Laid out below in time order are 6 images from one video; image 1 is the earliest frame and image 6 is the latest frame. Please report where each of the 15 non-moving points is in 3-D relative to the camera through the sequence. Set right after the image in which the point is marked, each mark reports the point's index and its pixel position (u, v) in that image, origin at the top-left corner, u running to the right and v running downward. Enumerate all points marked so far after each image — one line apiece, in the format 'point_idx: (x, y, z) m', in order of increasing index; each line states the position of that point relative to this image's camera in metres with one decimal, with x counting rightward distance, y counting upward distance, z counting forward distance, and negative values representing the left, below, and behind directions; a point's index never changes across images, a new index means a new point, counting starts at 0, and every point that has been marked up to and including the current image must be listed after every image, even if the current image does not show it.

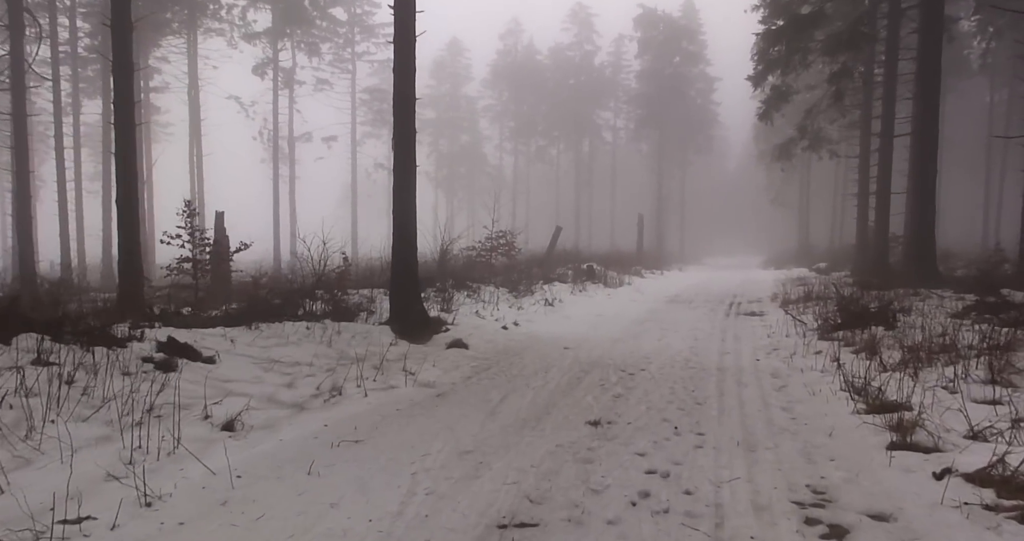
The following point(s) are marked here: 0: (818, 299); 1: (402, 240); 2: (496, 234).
0: (+5.5, -0.5, +14.2) m
1: (-1.5, +0.4, +10.2) m
2: (-0.4, +0.9, +19.8) m
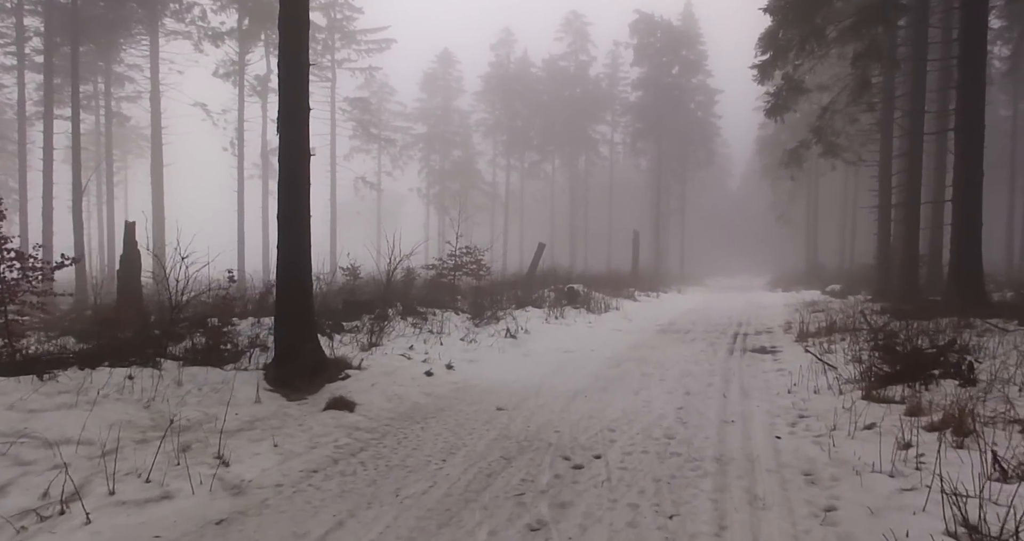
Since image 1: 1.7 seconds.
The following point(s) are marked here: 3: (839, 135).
0: (+4.8, -0.8, +11.5) m
1: (-2.2, +0.1, +7.6) m
2: (-1.1, +0.4, +17.1) m
3: (+7.3, +3.0, +17.7) m
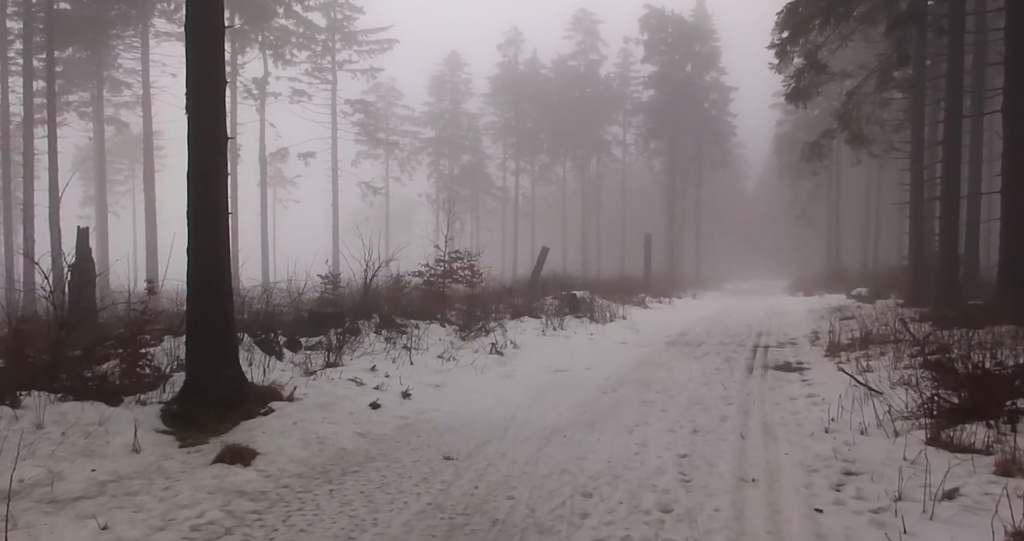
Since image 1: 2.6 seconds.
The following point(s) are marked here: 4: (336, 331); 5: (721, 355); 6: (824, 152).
0: (+4.6, -0.8, +9.9) m
1: (-2.4, +0.1, +6.1) m
2: (-1.2, +0.3, +15.7) m
3: (+7.2, +3.0, +16.1) m
4: (-2.4, -0.8, +10.6) m
5: (+2.7, -1.1, +10.1) m
6: (+7.1, +2.7, +17.9) m
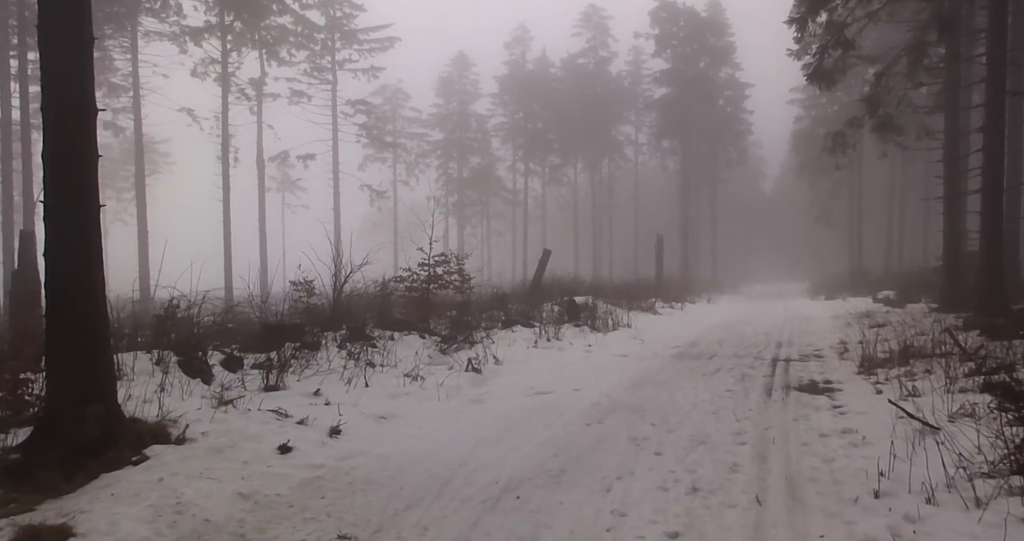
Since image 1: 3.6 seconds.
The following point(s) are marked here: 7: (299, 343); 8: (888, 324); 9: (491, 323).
0: (+4.4, -0.9, +8.4) m
1: (-2.8, 0.0, +4.8) m
2: (-1.3, +0.2, +14.3) m
3: (+7.1, +2.9, +14.6) m
4: (-2.6, -0.9, +9.3) m
5: (+2.5, -1.1, +8.7) m
6: (+7.0, +2.7, +16.4) m
7: (-2.6, -0.9, +9.4) m
8: (+5.8, -0.8, +12.3) m
9: (-0.4, -0.9, +13.7) m
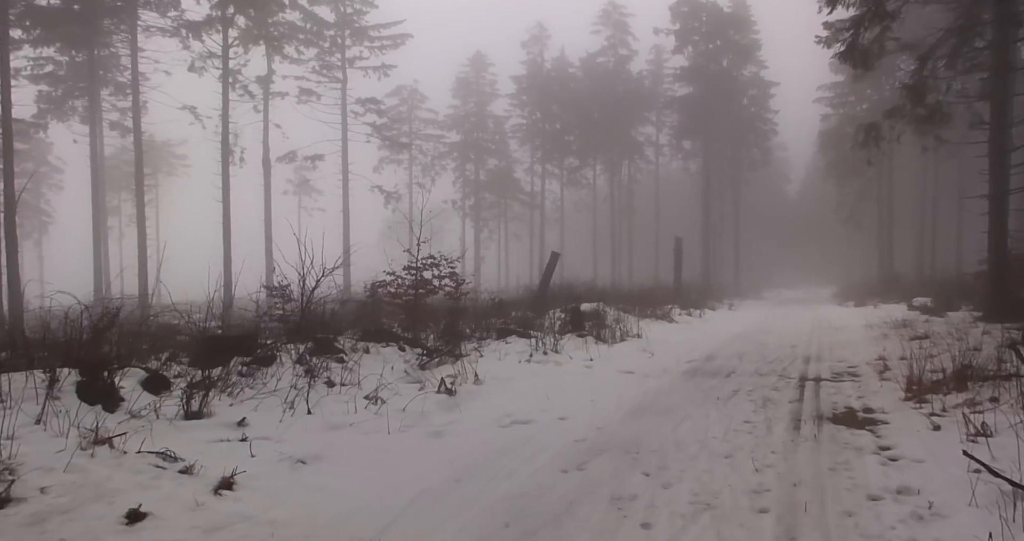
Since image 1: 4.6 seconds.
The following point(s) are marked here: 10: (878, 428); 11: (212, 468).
0: (+4.2, -0.9, +7.0) m
1: (-3.1, 0.0, +3.6) m
2: (-1.3, +0.2, +13.1) m
3: (+7.1, +2.9, +13.1) m
4: (-2.8, -0.9, +8.0) m
5: (+2.3, -1.2, +7.3) m
6: (+7.0, +2.6, +14.9) m
7: (-2.7, -0.9, +8.1) m
8: (+5.8, -0.9, +10.8) m
9: (-0.4, -1.0, +12.4) m
10: (+2.7, -1.2, +5.7) m
11: (-1.7, -1.1, +4.4) m
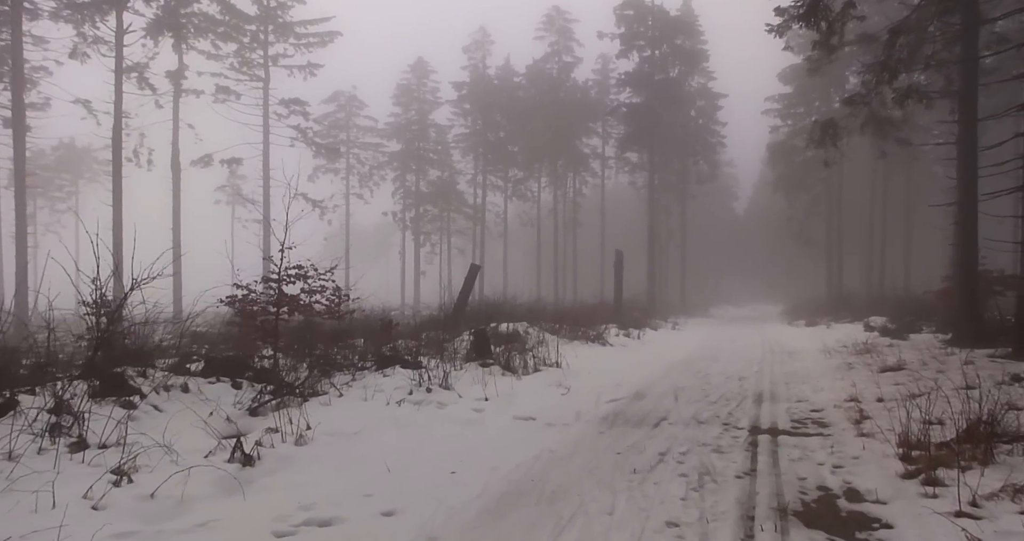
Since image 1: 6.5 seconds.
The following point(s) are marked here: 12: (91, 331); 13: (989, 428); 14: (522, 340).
0: (+3.1, -1.0, +4.9) m
1: (-3.9, +0.1, +1.1) m
2: (-2.8, 0.0, +10.7) m
3: (+5.6, +2.6, +11.2) m
4: (-3.9, -1.0, +5.5) m
5: (+1.1, -1.3, +5.1) m
6: (+5.5, +2.3, +13.0) m
7: (-3.9, -1.0, +5.6) m
8: (+4.4, -1.1, +8.8) m
9: (-1.8, -1.1, +10.0) m
10: (+1.6, -1.2, +3.5) m
11: (-2.6, -1.1, +2.0) m
12: (-4.7, -0.7, +8.5) m
13: (+3.0, -1.0, +4.8) m
14: (+0.1, -1.0, +11.9) m
